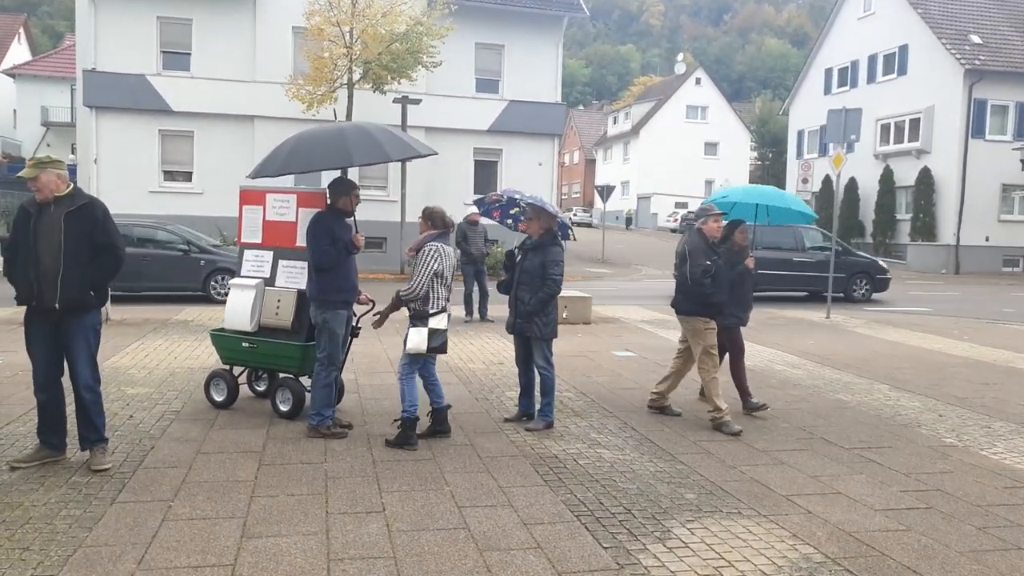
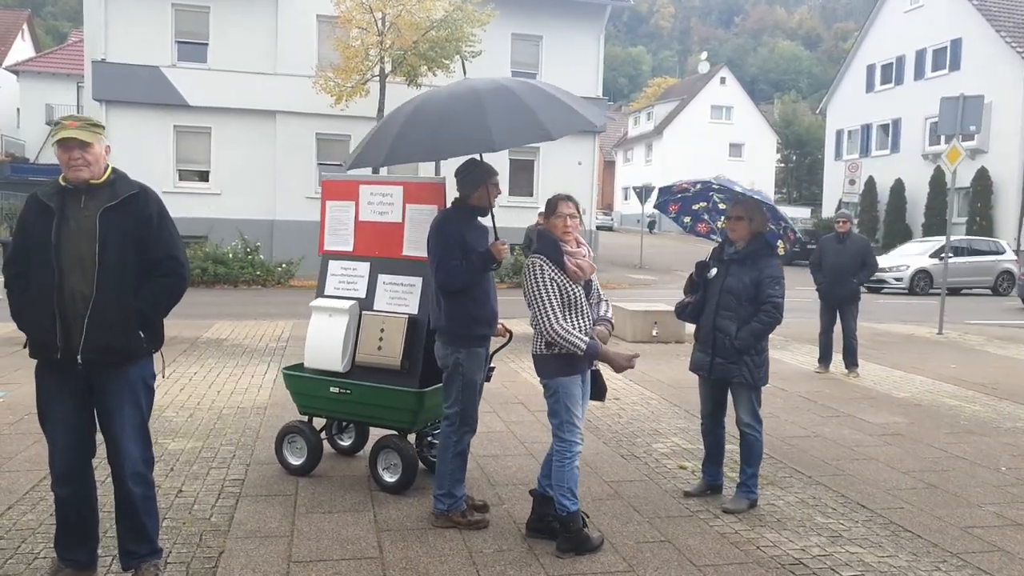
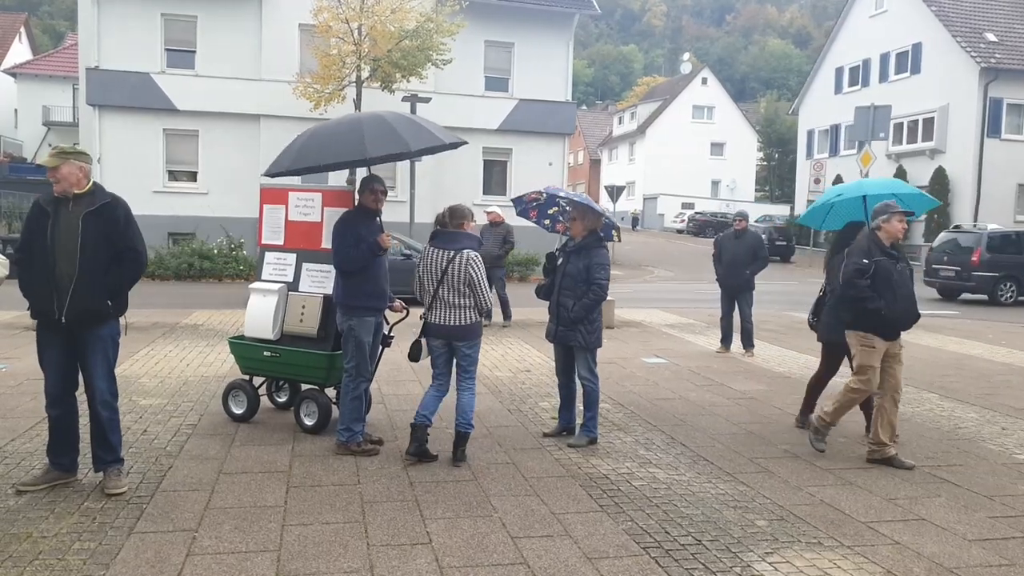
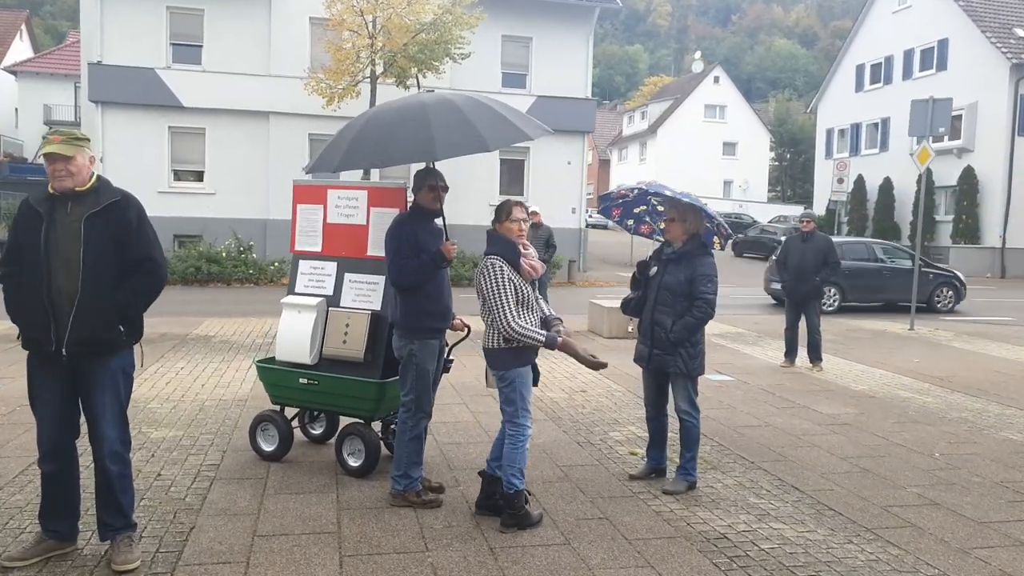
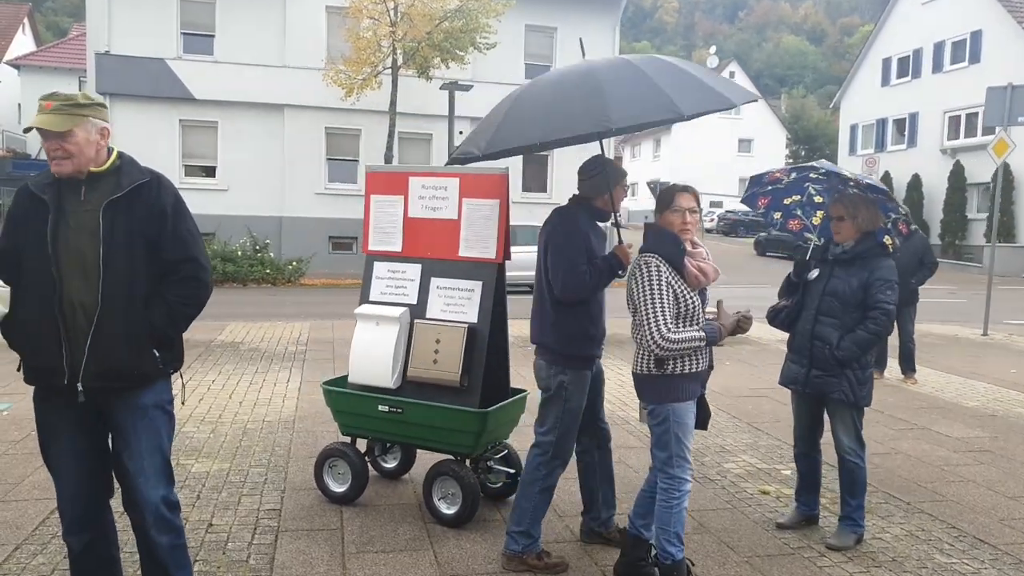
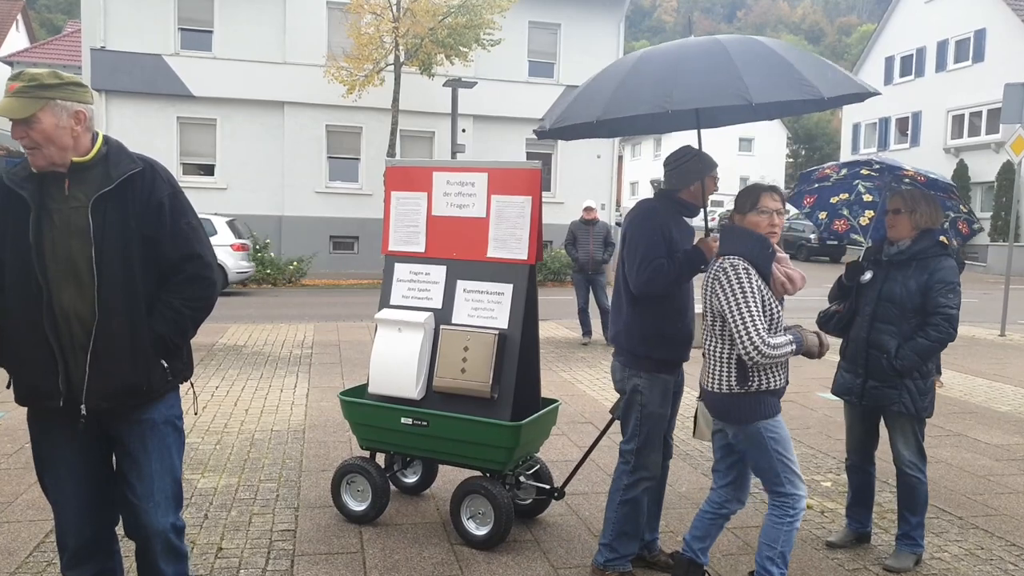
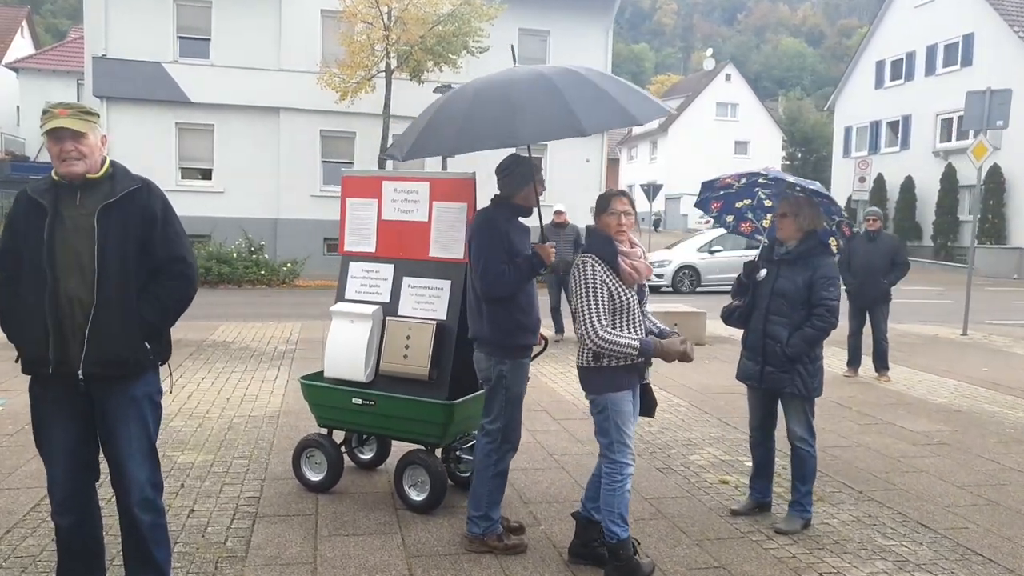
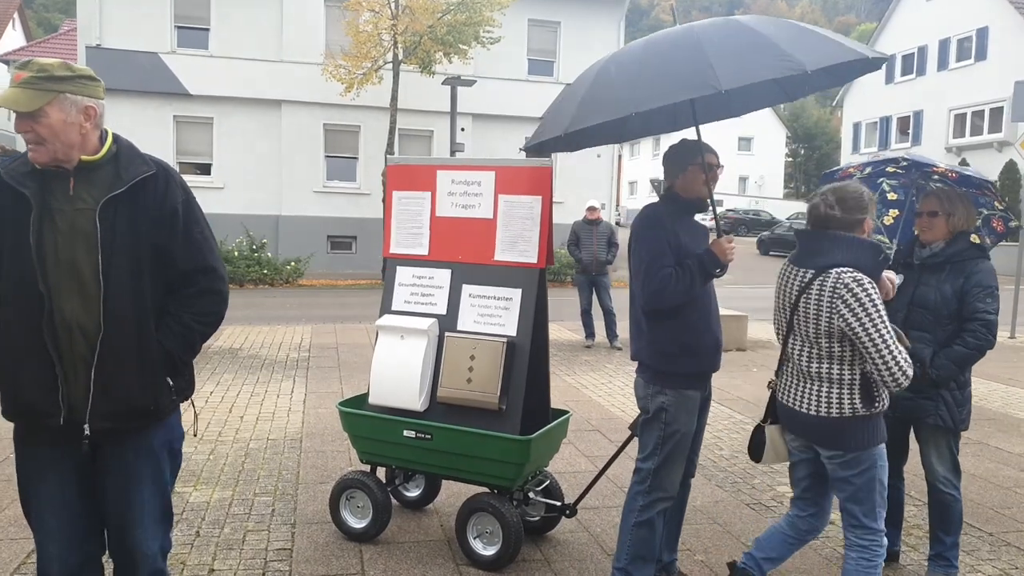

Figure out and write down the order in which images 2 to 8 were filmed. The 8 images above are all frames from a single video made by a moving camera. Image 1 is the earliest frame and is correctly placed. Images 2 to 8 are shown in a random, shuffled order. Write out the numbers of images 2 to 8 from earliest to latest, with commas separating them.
3, 4, 2, 7, 5, 6, 8
